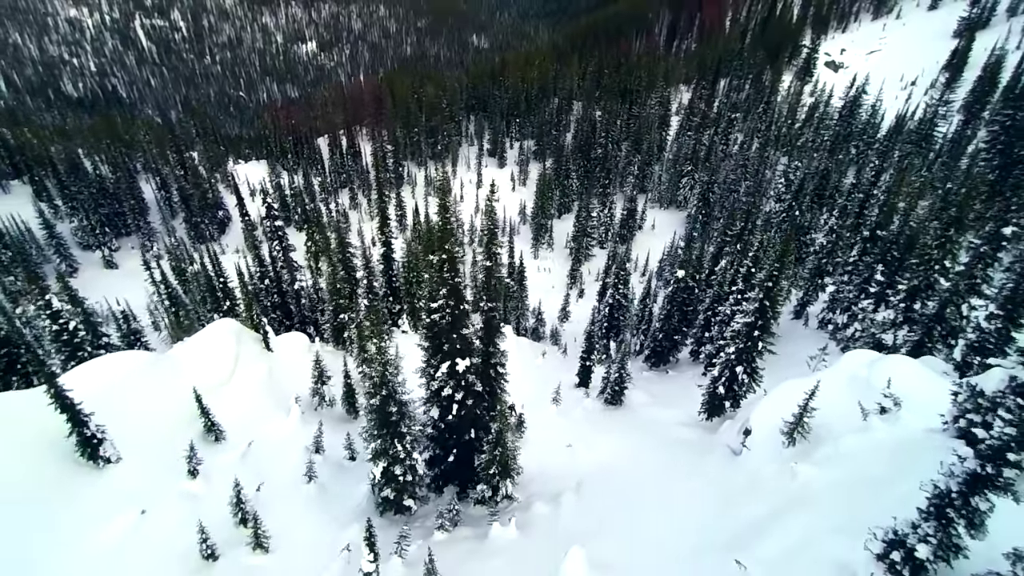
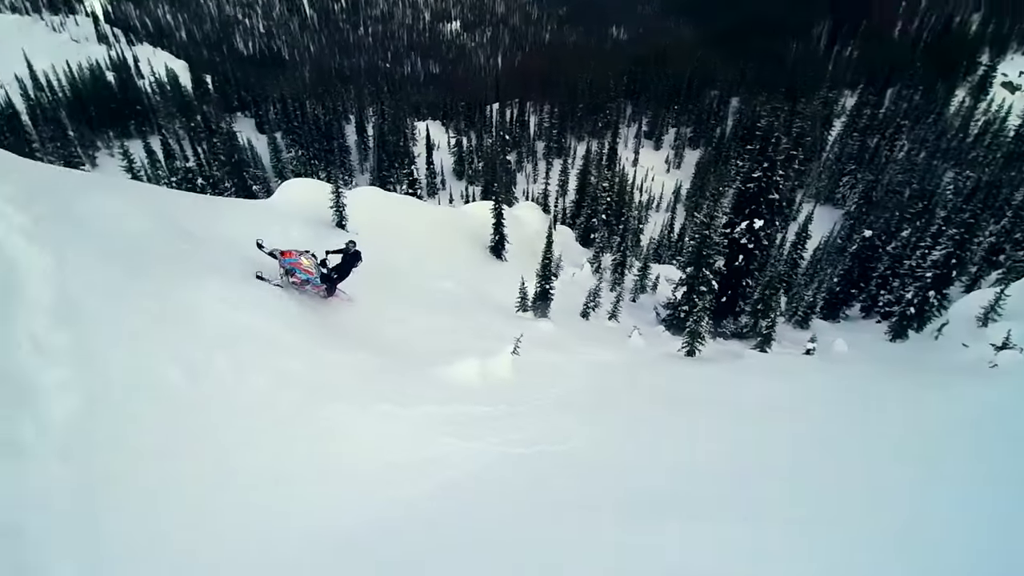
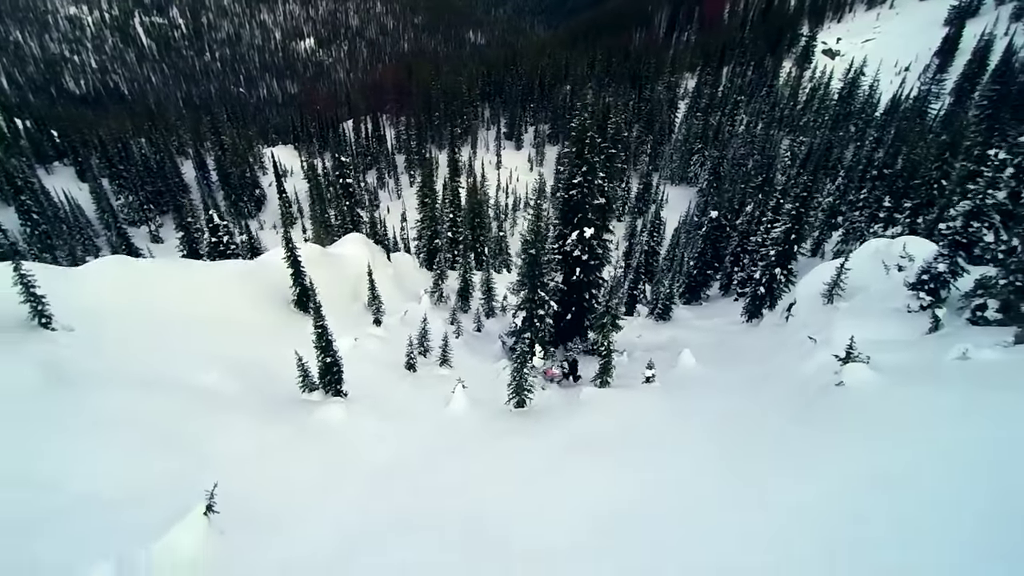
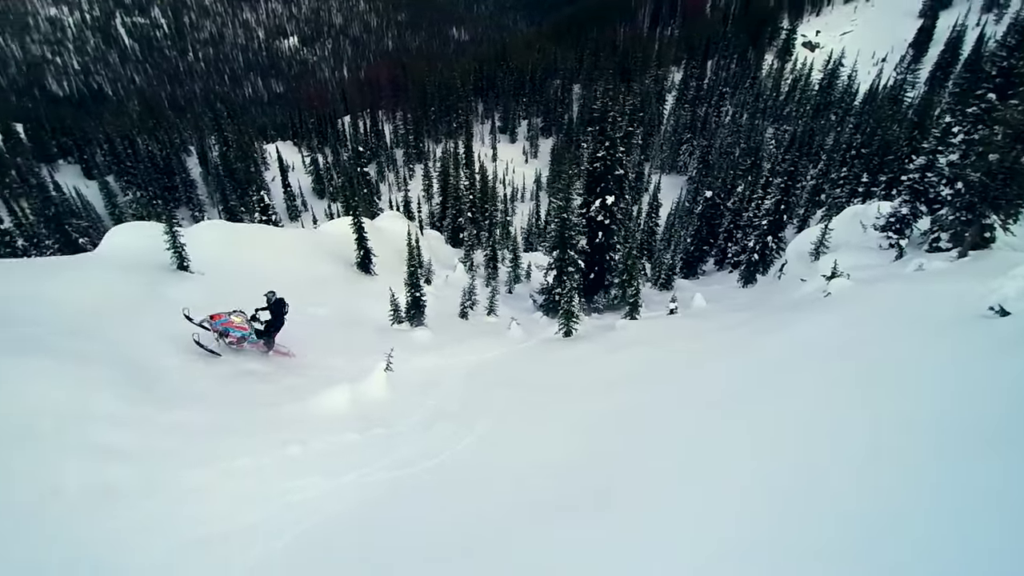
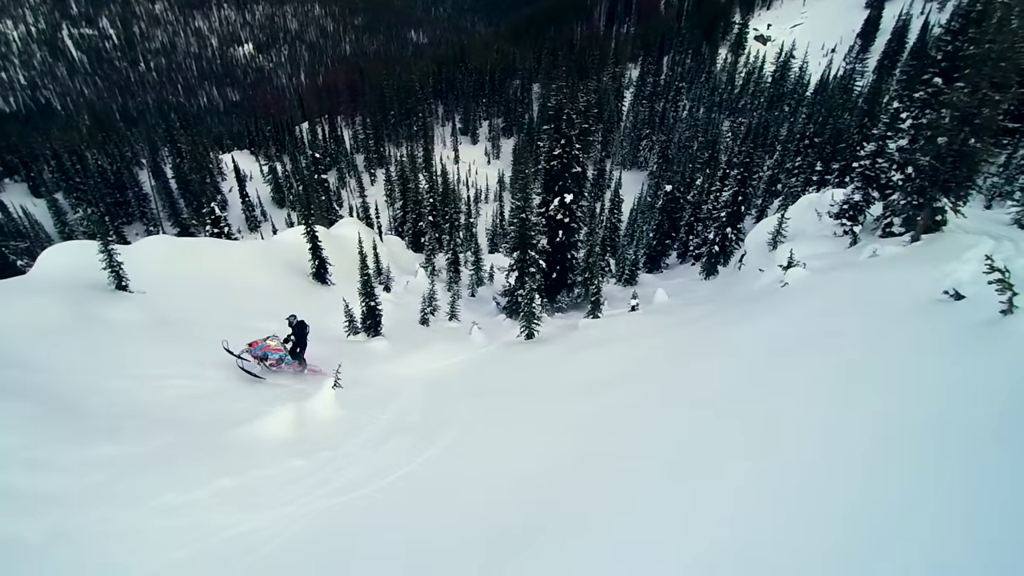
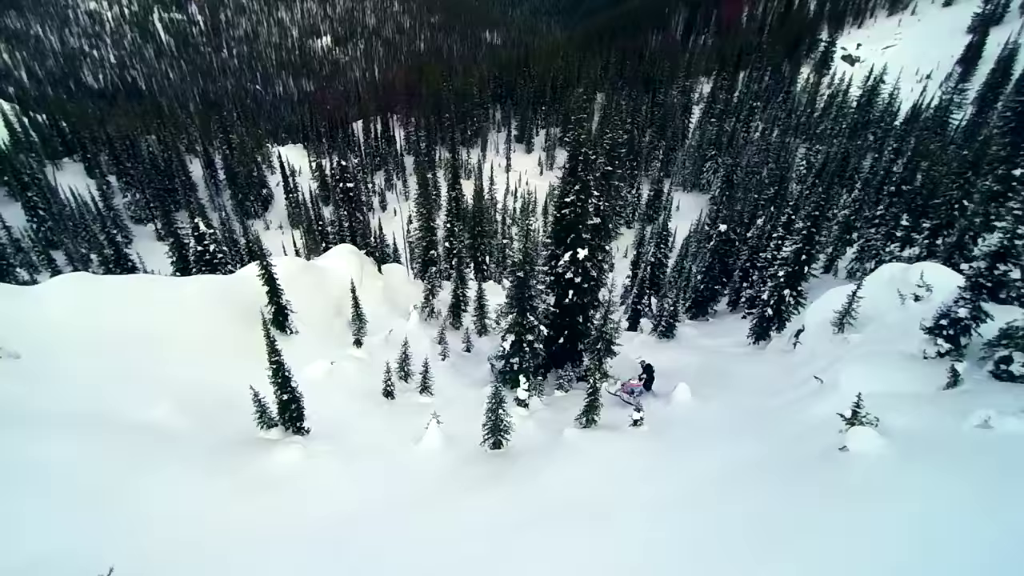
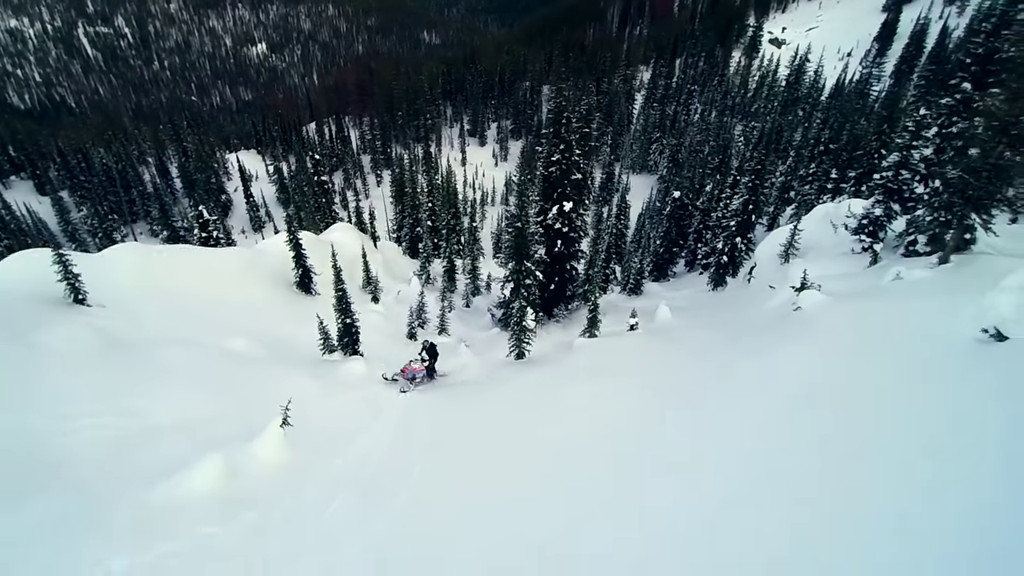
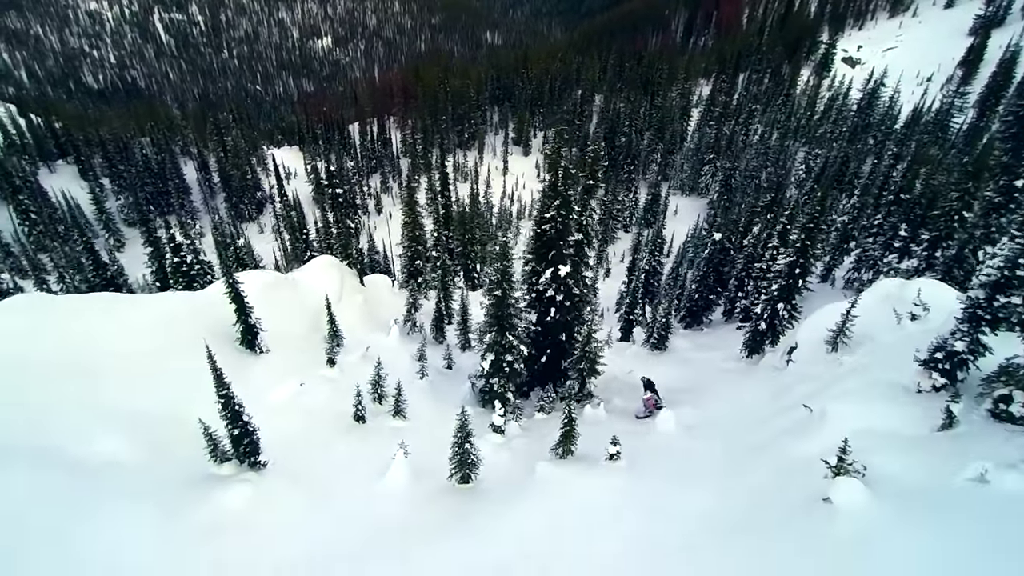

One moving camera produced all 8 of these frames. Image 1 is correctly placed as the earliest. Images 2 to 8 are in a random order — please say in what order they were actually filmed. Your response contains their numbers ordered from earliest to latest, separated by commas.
8, 6, 3, 7, 5, 4, 2
